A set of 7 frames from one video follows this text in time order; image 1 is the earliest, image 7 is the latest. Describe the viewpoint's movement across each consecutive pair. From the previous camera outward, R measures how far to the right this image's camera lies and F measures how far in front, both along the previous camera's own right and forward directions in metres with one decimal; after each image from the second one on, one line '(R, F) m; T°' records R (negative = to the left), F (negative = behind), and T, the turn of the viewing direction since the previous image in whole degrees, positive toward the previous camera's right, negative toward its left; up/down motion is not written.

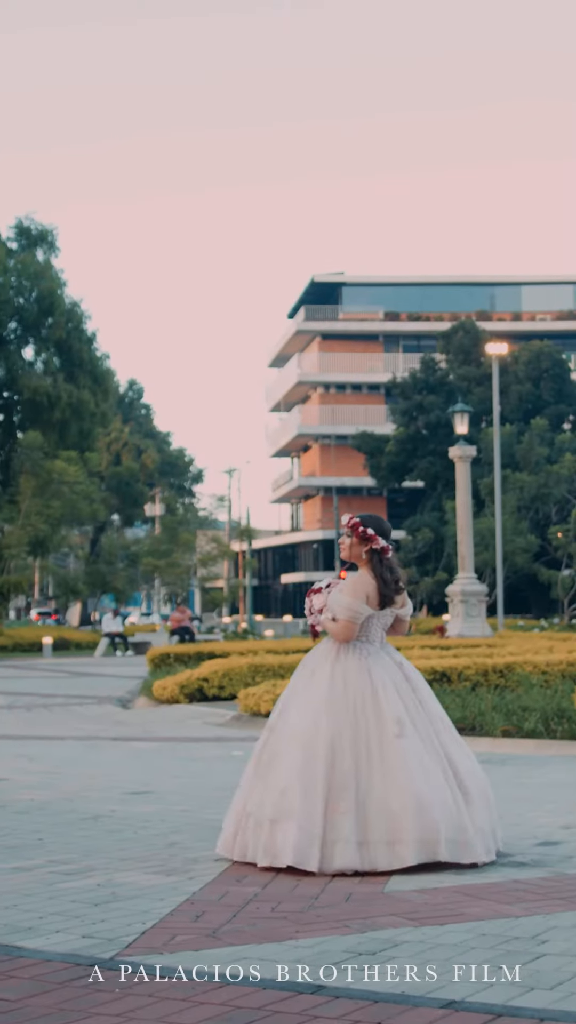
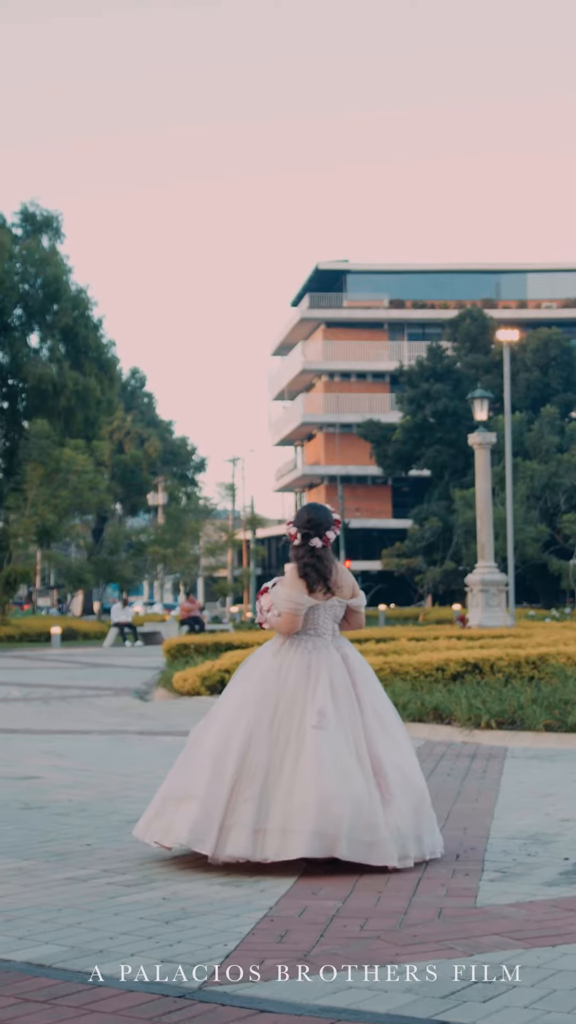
(-0.4, +0.5) m; 0°
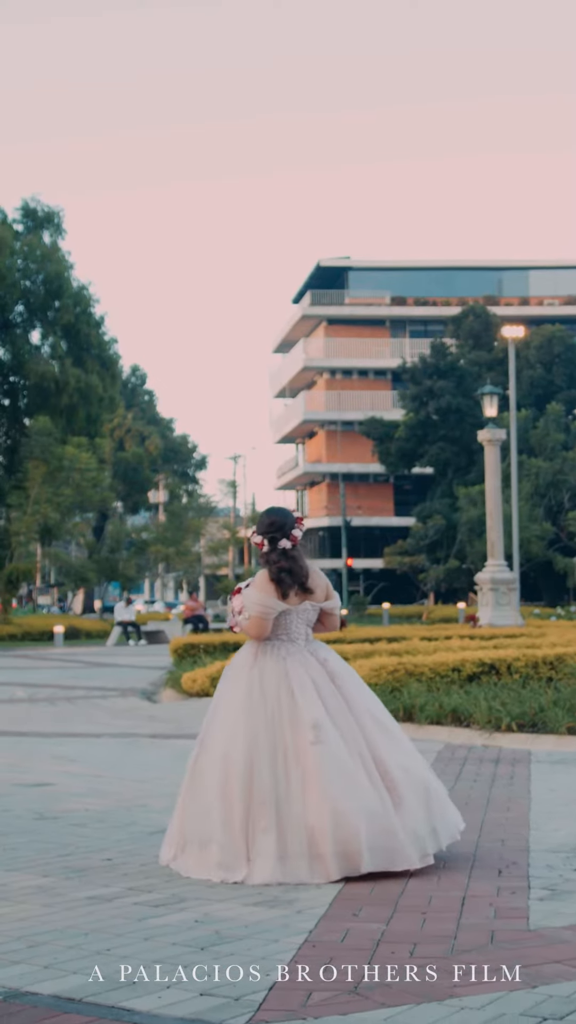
(-0.2, +0.4) m; 0°
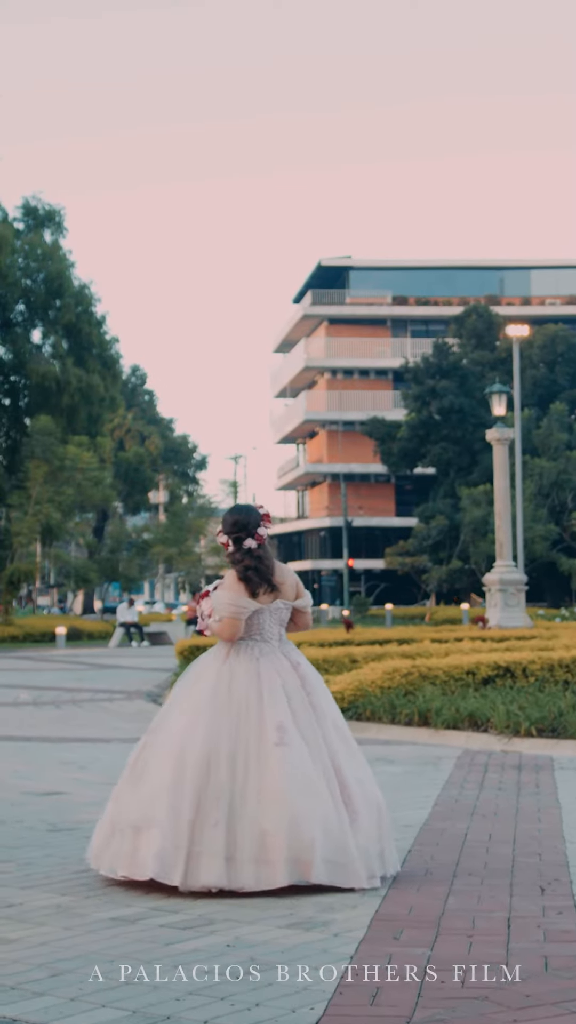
(-0.1, +0.3) m; 0°
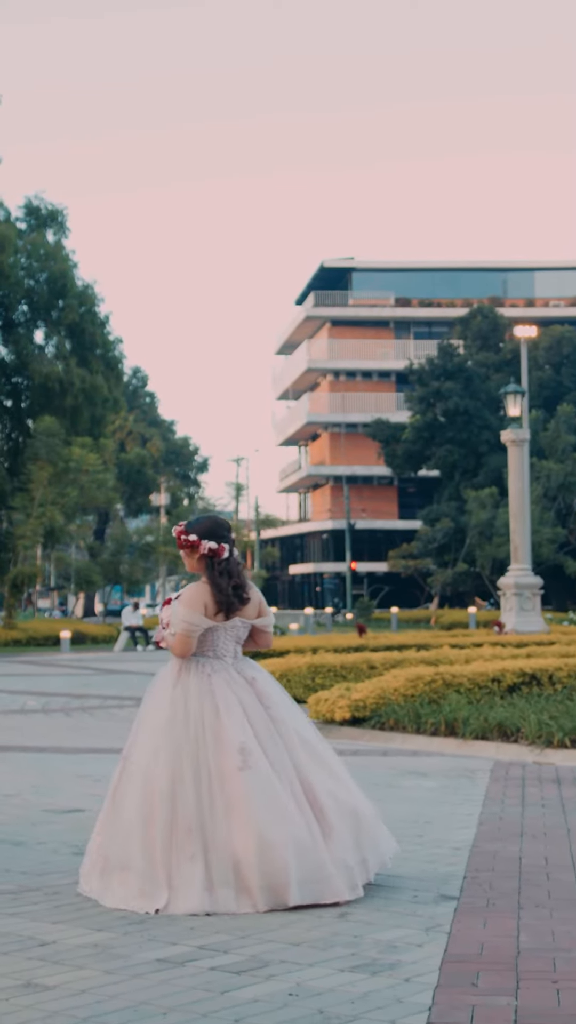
(-0.2, +0.5) m; 0°
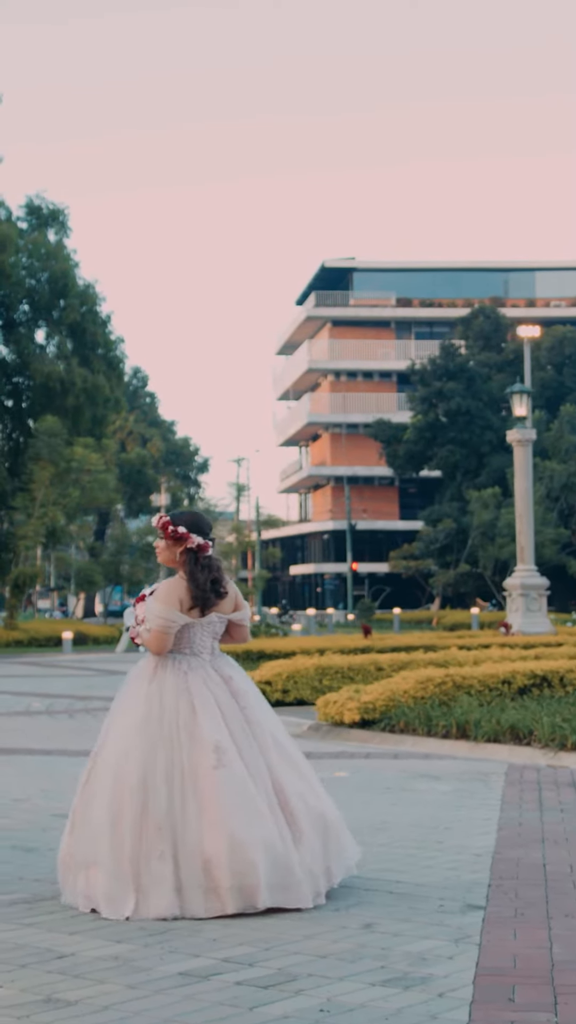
(-0.1, +0.2) m; 0°
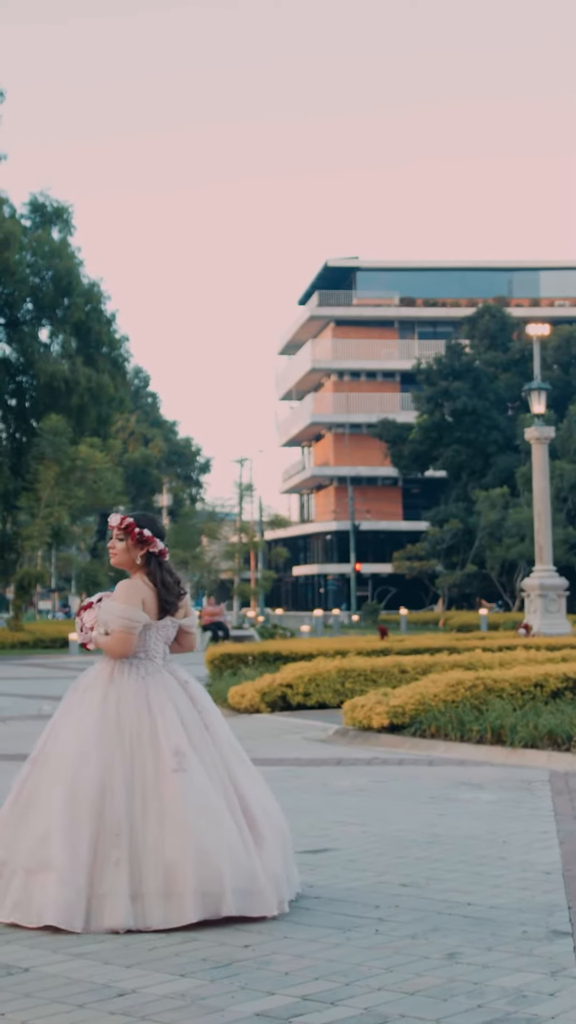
(-0.3, +0.5) m; 0°
